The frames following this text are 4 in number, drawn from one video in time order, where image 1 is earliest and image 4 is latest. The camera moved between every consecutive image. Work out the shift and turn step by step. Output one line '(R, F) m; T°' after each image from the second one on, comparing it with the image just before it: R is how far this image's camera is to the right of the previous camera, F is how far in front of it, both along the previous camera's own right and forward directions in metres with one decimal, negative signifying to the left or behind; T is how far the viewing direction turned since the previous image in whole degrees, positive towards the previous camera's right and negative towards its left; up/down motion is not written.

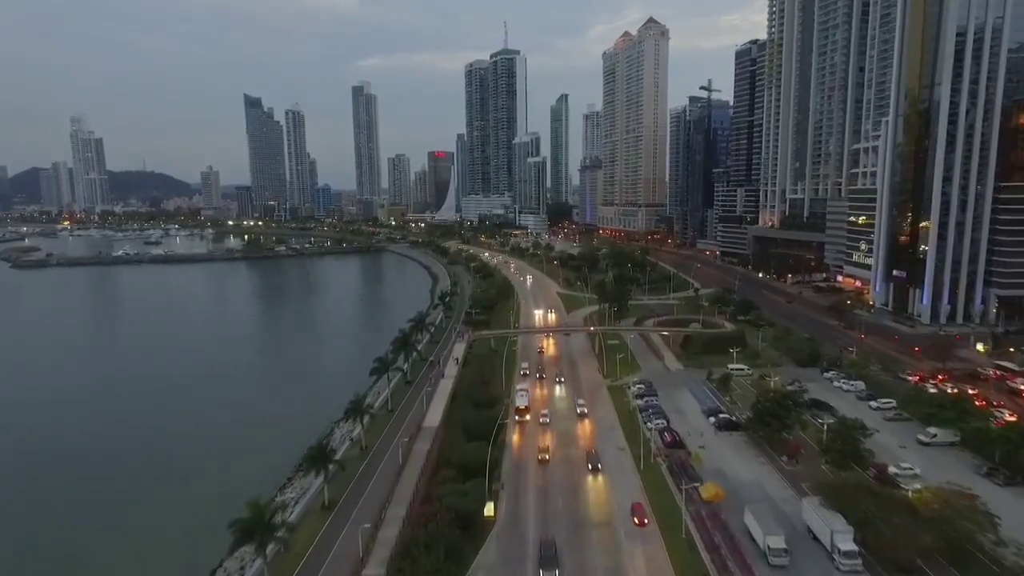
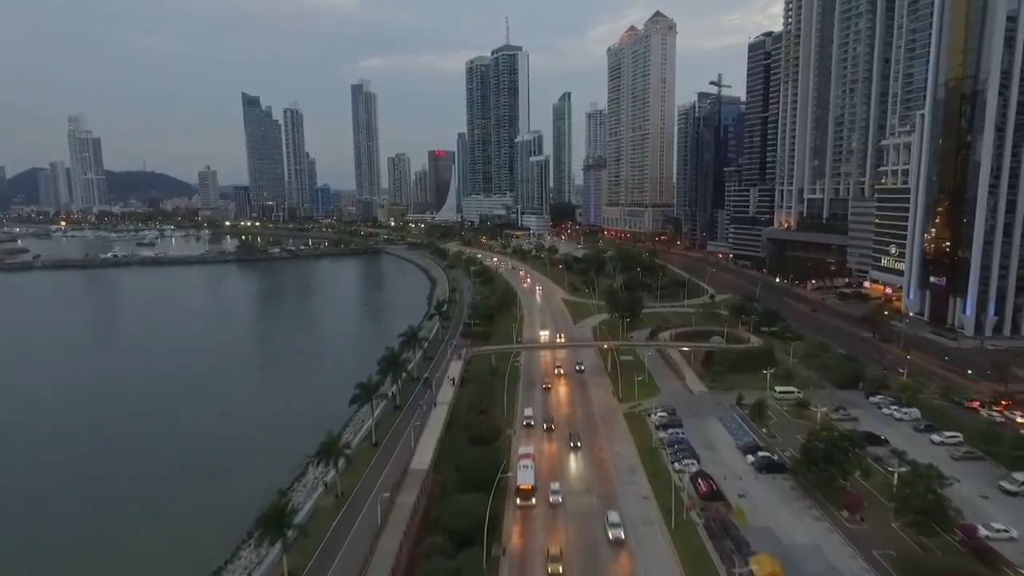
(-0.1, +5.6) m; 0°
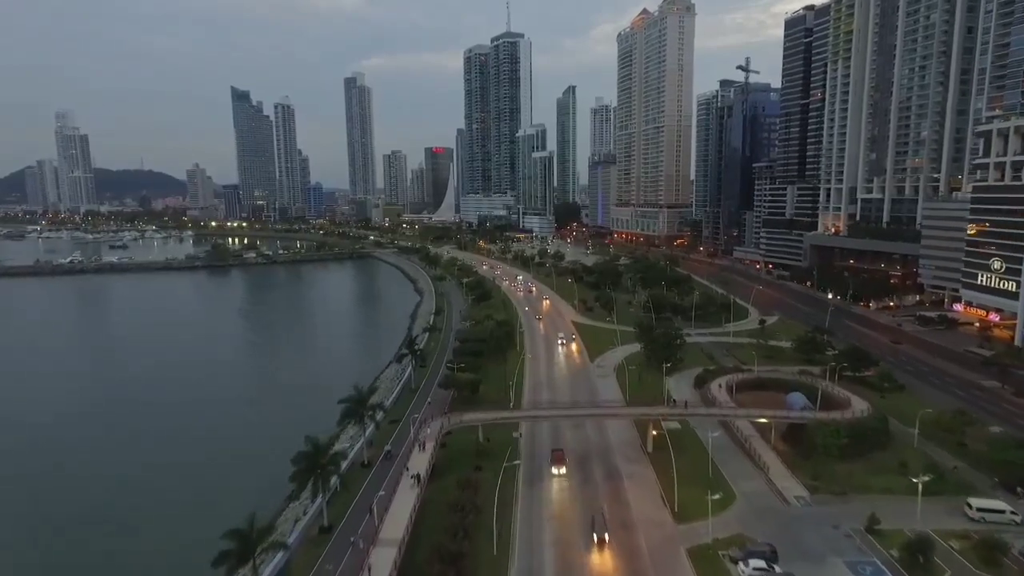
(+0.3, +15.4) m; 0°
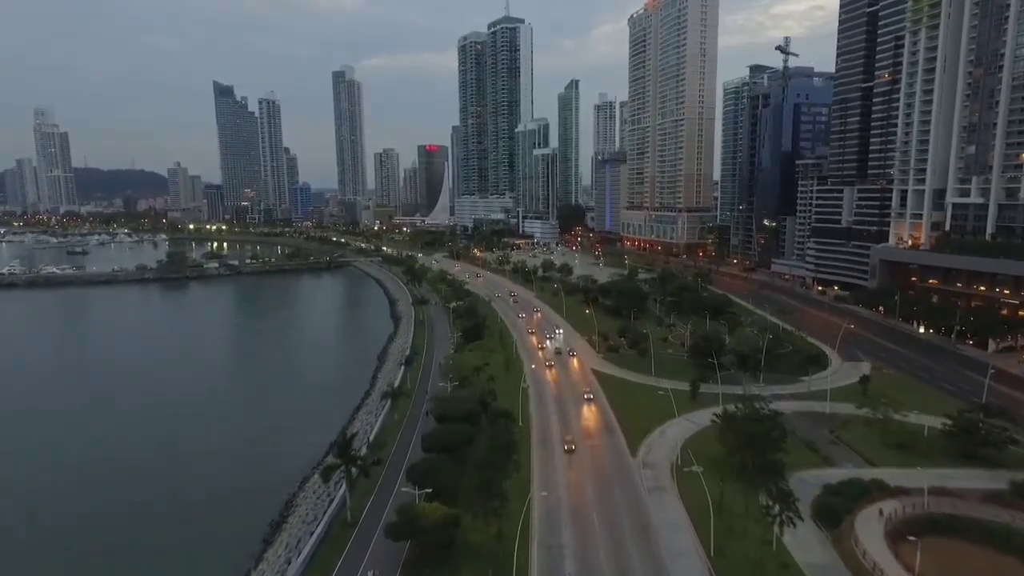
(-0.1, +17.8) m; 0°
